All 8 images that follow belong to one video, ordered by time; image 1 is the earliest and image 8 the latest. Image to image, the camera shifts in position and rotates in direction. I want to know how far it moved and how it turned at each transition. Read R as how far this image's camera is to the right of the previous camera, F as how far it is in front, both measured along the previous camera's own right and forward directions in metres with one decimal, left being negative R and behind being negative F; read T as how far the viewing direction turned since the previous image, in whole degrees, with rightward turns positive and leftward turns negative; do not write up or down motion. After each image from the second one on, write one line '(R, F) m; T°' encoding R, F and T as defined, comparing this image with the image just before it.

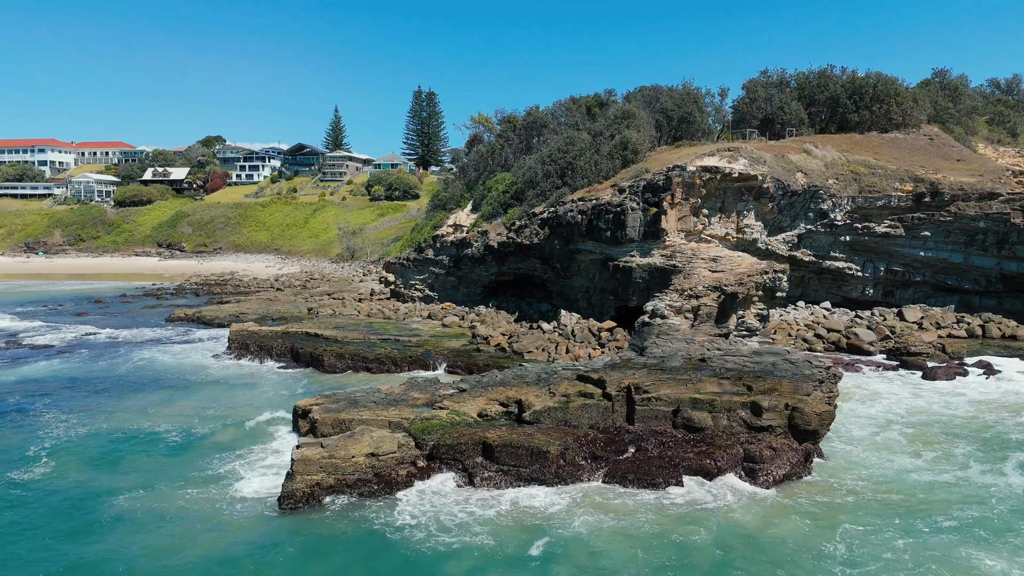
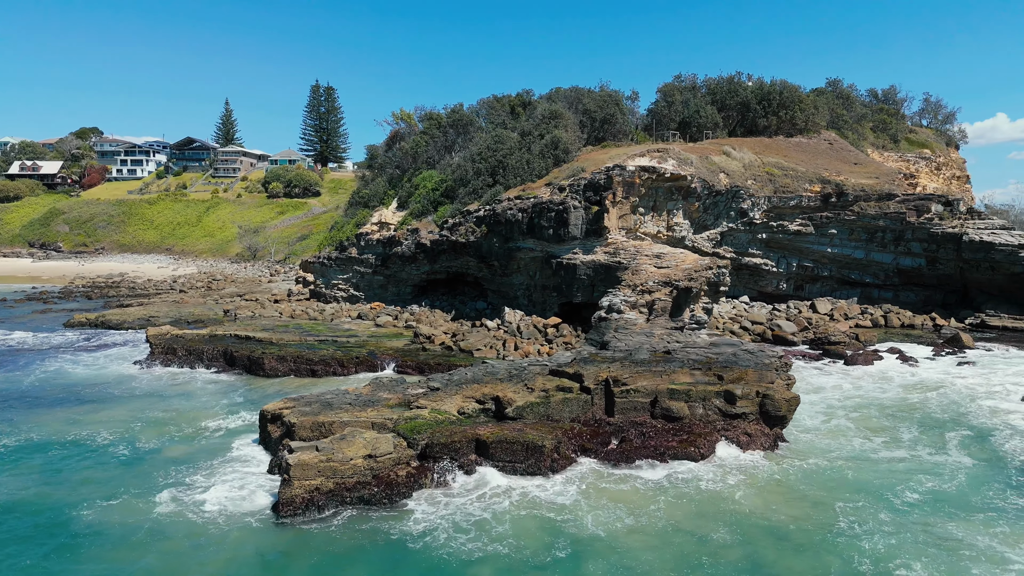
(-1.7, +0.1) m; +8°
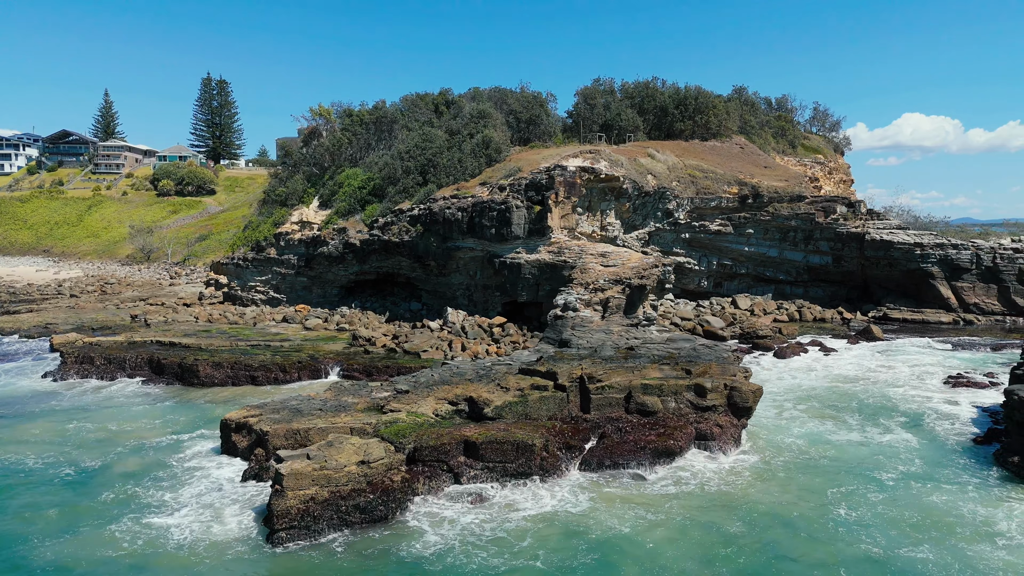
(-1.5, +0.2) m; +8°
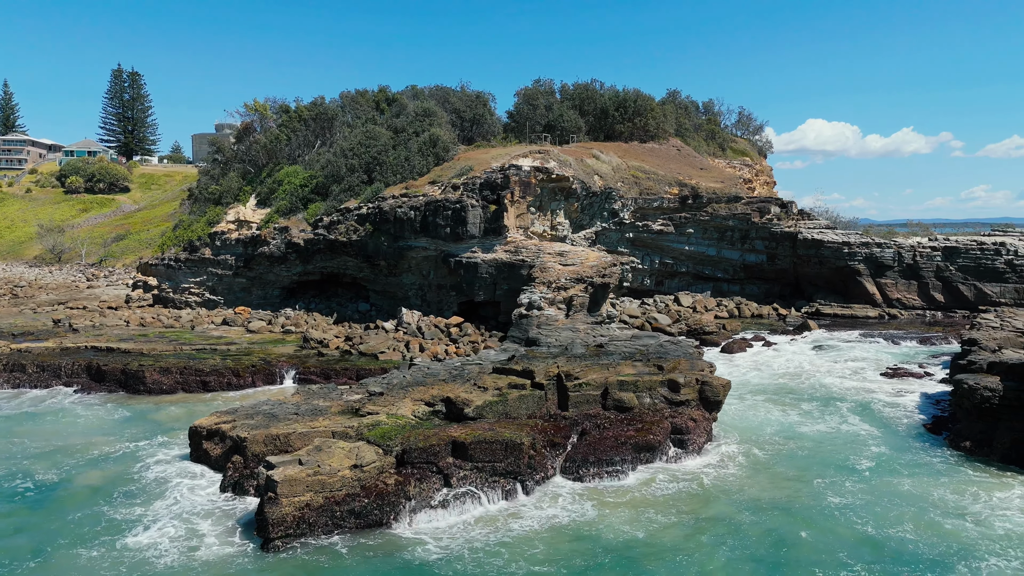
(-1.1, +0.1) m; +6°
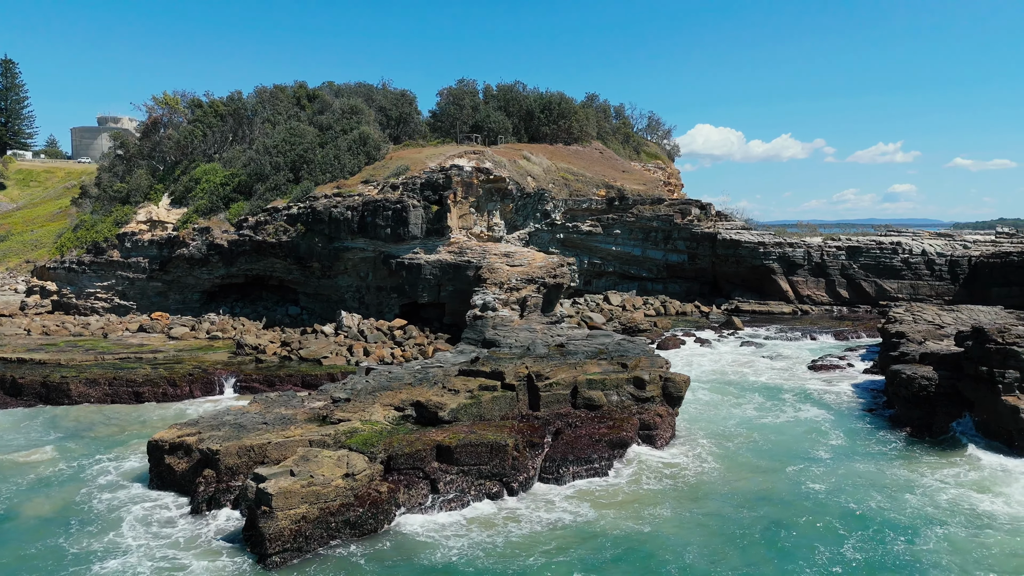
(-1.4, +0.1) m; +8°
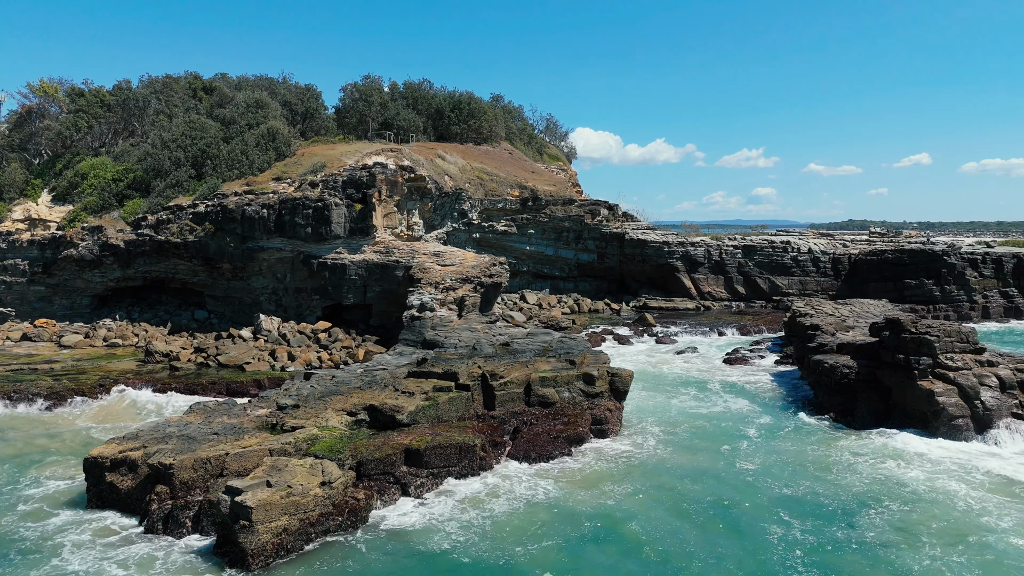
(-1.3, +0.1) m; +9°
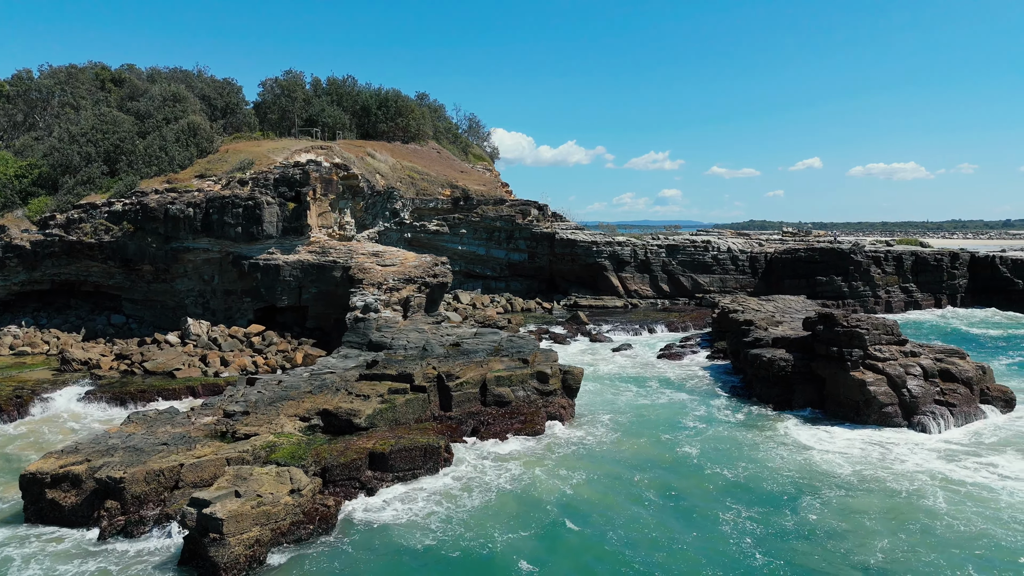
(-0.8, +0.1) m; +7°
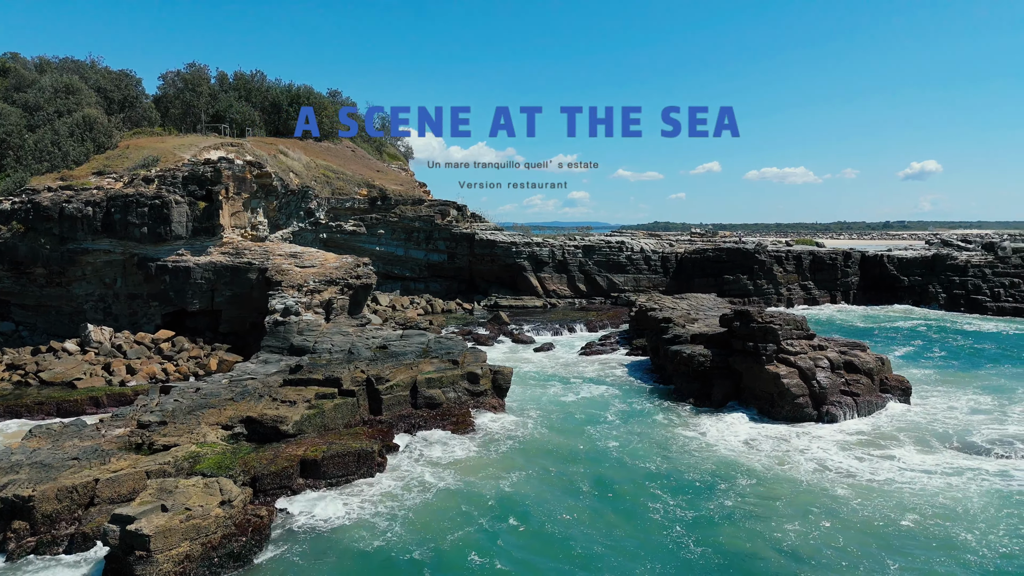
(-0.4, 0.0) m; +7°
